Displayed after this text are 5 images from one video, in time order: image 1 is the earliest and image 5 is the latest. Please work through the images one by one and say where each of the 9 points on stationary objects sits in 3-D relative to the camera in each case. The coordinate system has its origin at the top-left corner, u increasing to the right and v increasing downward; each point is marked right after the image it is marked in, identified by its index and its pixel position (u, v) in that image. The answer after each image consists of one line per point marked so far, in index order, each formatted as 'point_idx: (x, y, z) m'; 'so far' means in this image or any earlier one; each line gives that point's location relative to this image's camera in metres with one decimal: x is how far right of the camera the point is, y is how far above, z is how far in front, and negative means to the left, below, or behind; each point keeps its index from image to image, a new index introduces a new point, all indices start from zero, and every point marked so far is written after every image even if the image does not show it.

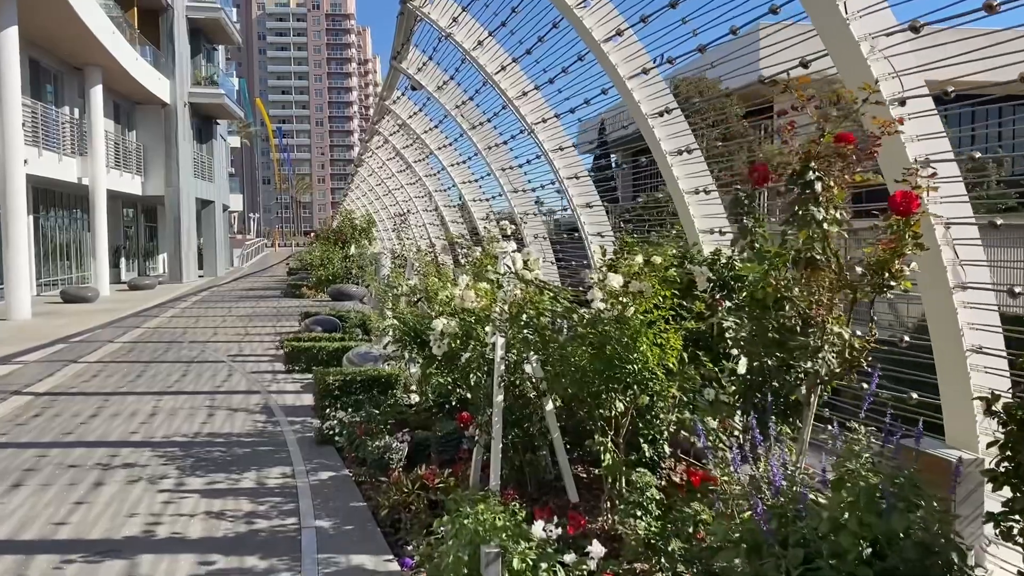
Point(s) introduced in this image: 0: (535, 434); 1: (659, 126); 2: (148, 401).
0: (+0.1, -0.7, +4.3) m
1: (+0.8, +0.9, +5.1) m
2: (-2.8, -0.9, +7.1) m
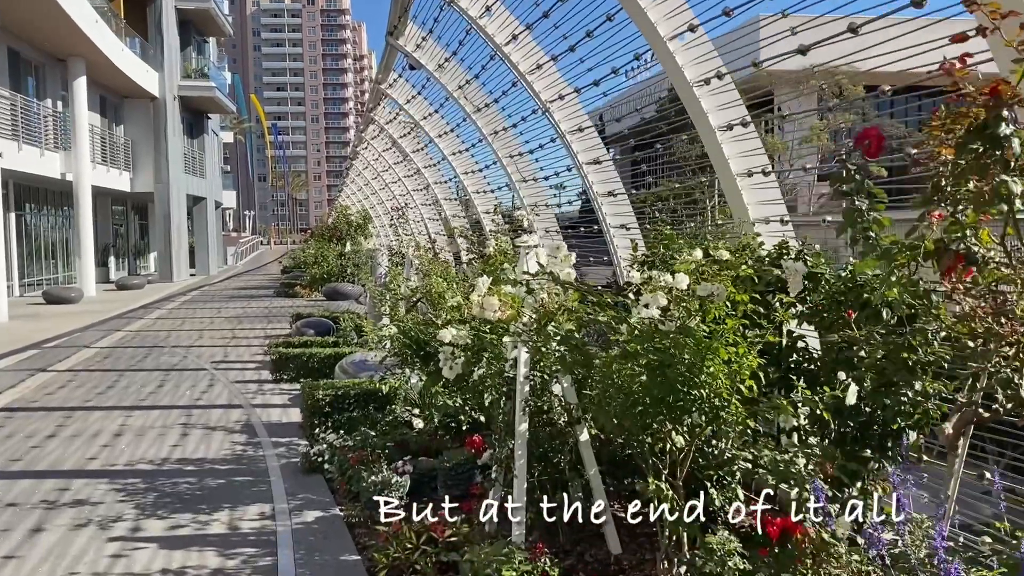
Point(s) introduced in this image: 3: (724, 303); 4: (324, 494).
0: (+0.2, -0.7, +3.5) m
1: (+0.9, +0.9, +4.3) m
2: (-2.7, -0.9, +6.3) m
3: (+0.7, 0.0, +2.9) m
4: (-0.9, -1.0, +4.3) m
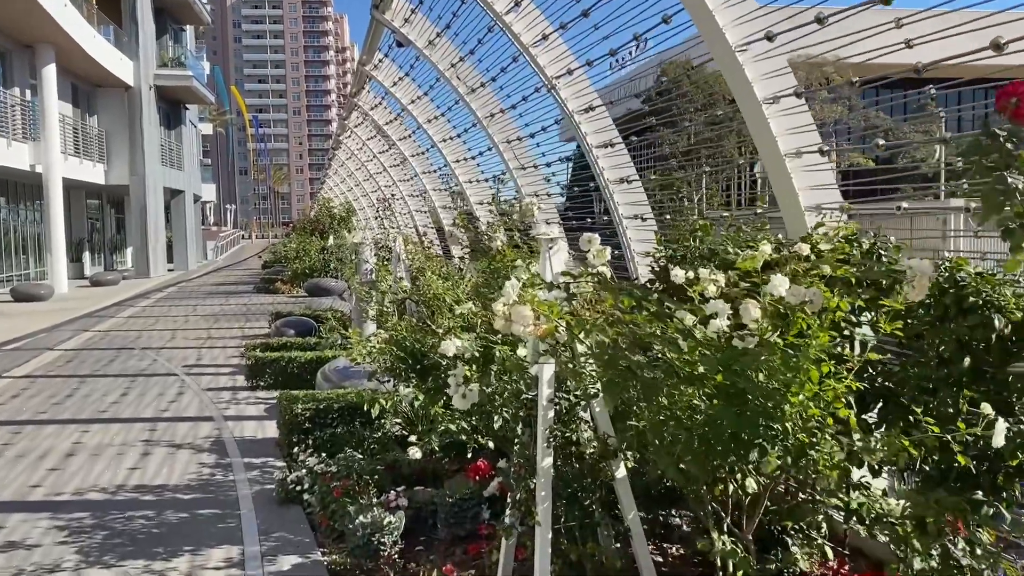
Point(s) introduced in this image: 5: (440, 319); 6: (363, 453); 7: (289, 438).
0: (+0.3, -0.7, +2.8) m
1: (+0.9, +0.9, +3.6) m
2: (-2.7, -0.9, +5.6) m
3: (+0.8, -0.1, +2.2) m
4: (-0.9, -1.0, +3.7) m
5: (-0.3, -0.1, +3.8) m
6: (-0.7, -0.8, +4.3) m
7: (-1.2, -0.8, +4.8) m
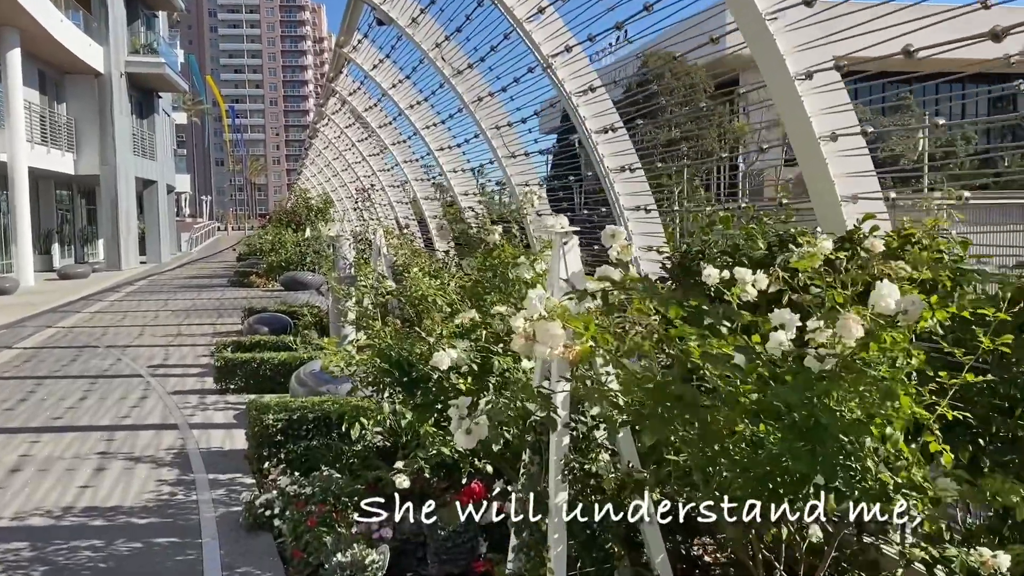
0: (+0.3, -0.7, +2.4) m
1: (+0.9, +0.9, +3.2) m
2: (-2.8, -0.9, +5.1) m
3: (+0.8, -0.1, +1.8) m
4: (-0.9, -1.0, +3.2) m
5: (-0.3, -0.1, +3.4) m
6: (-0.7, -0.8, +3.8) m
7: (-1.2, -0.8, +4.3) m
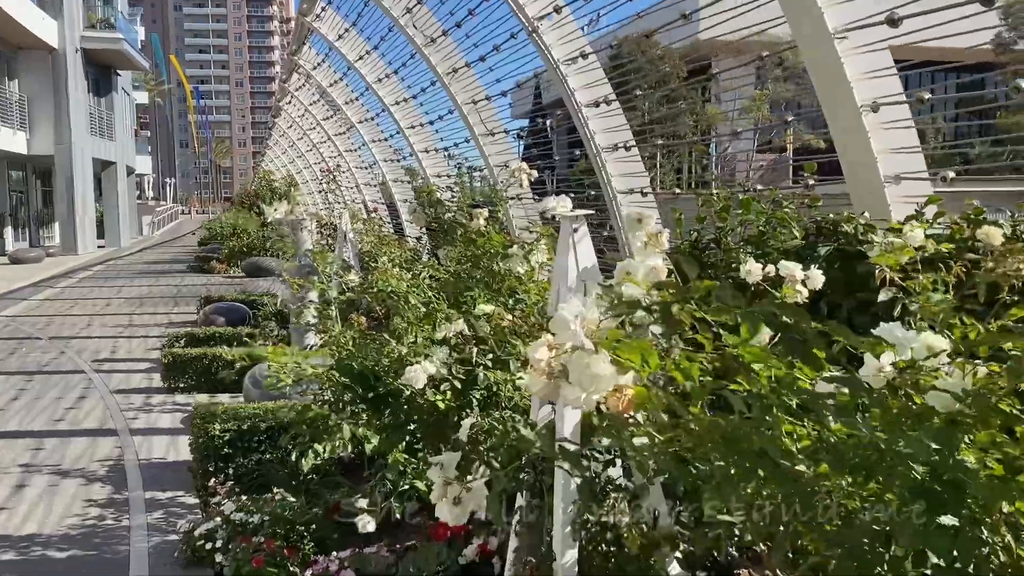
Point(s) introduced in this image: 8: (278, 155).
0: (+0.3, -0.7, +1.9) m
1: (+0.9, +0.9, +2.7) m
2: (-2.9, -0.8, +4.5) m
3: (+0.8, -0.1, +1.3) m
4: (-0.9, -1.0, +2.7) m
5: (-0.4, -0.1, +2.8) m
6: (-0.8, -0.7, +3.3) m
7: (-1.3, -0.7, +3.7) m
8: (-5.0, +2.8, +19.4) m
